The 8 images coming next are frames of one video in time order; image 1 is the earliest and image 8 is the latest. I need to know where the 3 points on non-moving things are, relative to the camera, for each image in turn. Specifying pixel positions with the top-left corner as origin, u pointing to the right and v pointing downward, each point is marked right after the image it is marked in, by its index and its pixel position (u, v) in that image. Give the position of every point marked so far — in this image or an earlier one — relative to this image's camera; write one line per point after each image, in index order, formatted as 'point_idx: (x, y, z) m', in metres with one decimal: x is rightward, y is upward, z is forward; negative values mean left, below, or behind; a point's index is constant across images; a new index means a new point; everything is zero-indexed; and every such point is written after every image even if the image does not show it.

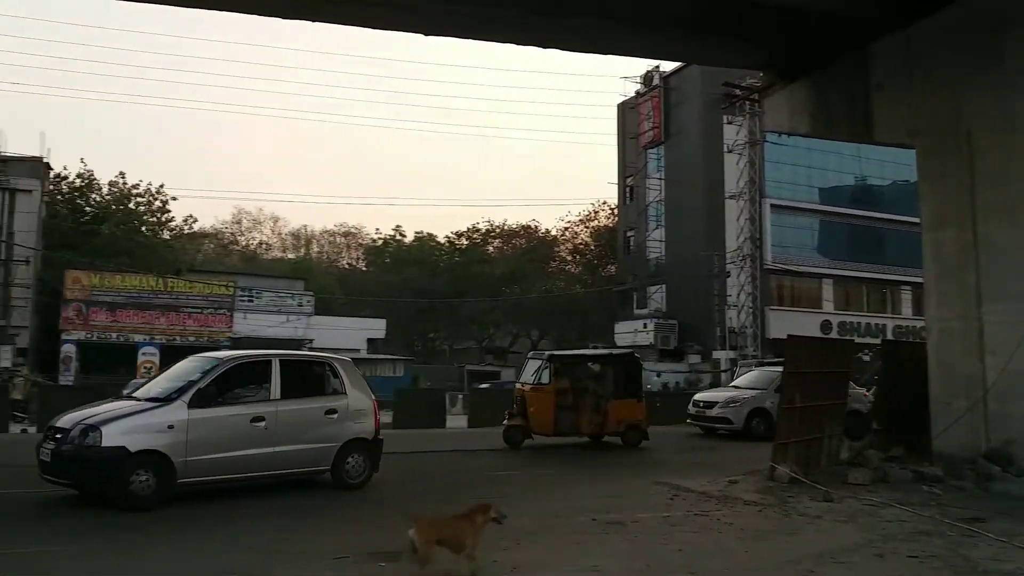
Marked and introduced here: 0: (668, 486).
0: (+2.3, -2.9, +12.3) m
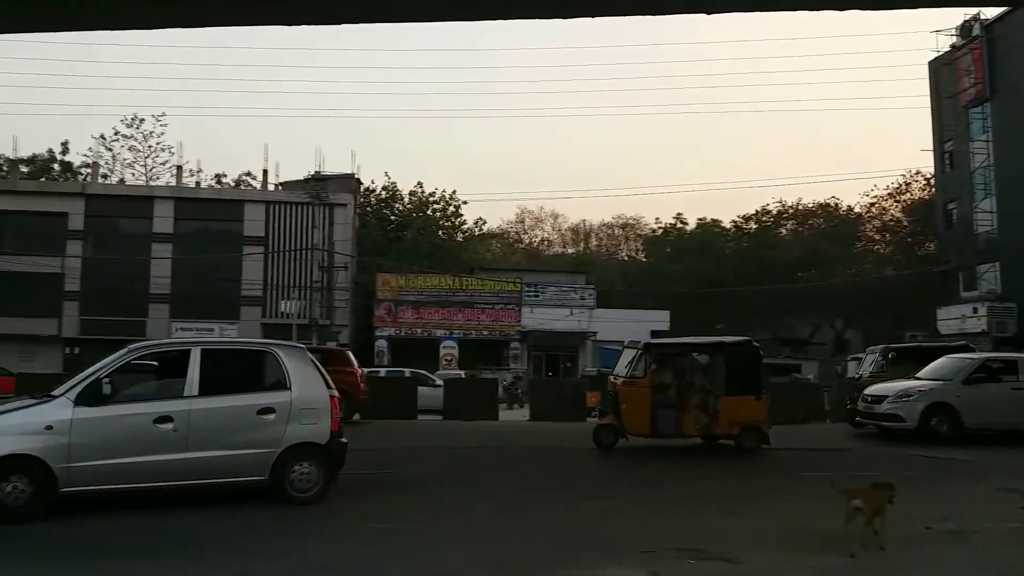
0: (+6.0, -2.5, +9.9) m
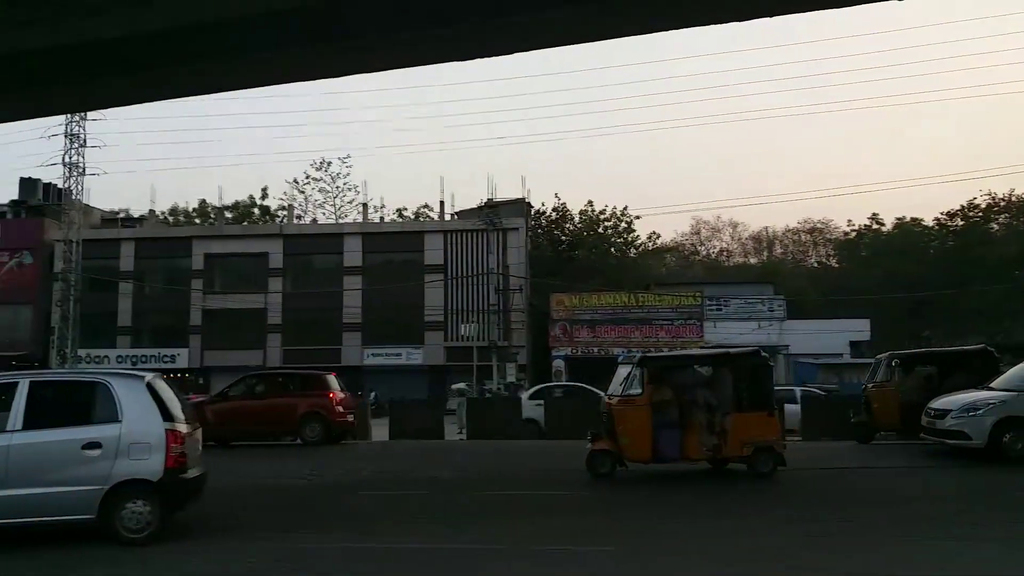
0: (+8.1, -2.4, +8.0) m
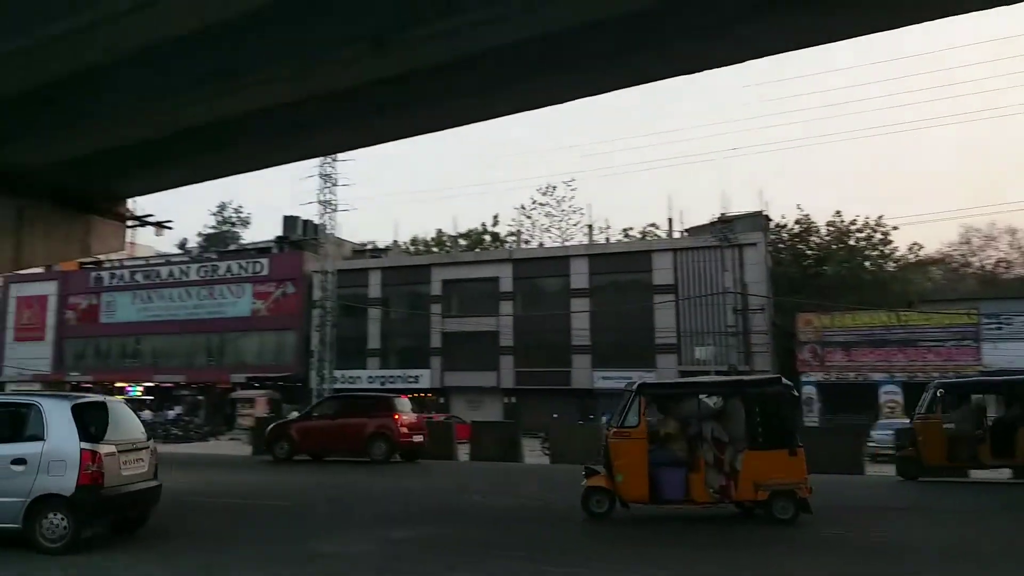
0: (+10.1, -2.3, +4.9) m
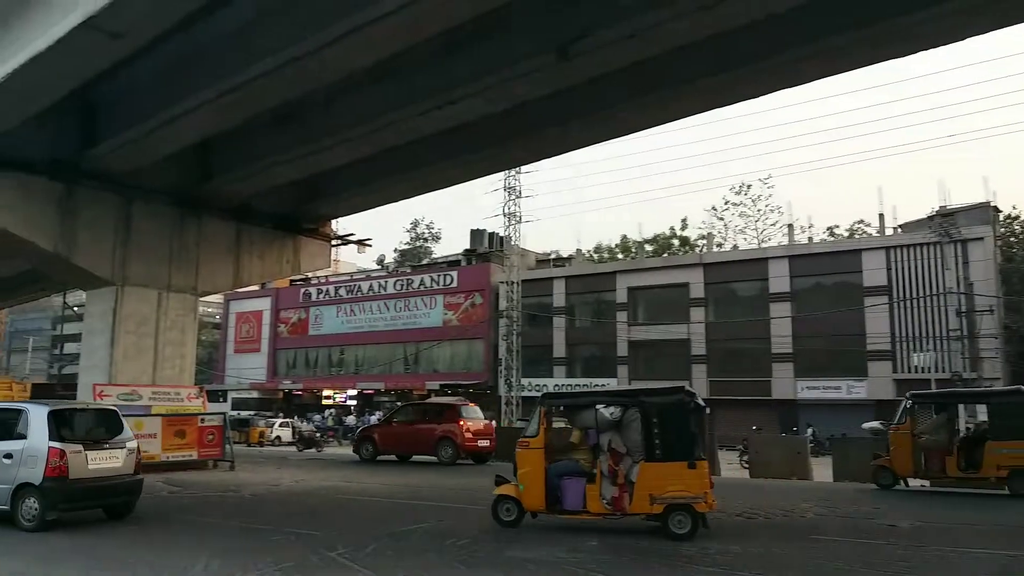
0: (+11.0, -2.1, +2.2) m
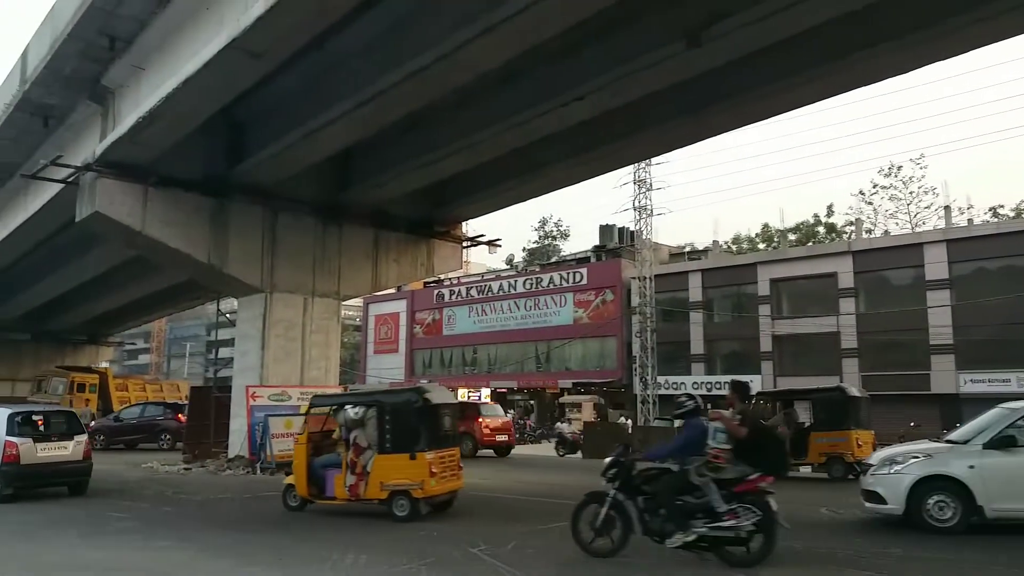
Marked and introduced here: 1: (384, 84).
0: (+11.3, -1.8, +0.4) m
1: (-1.8, +2.8, +11.2) m
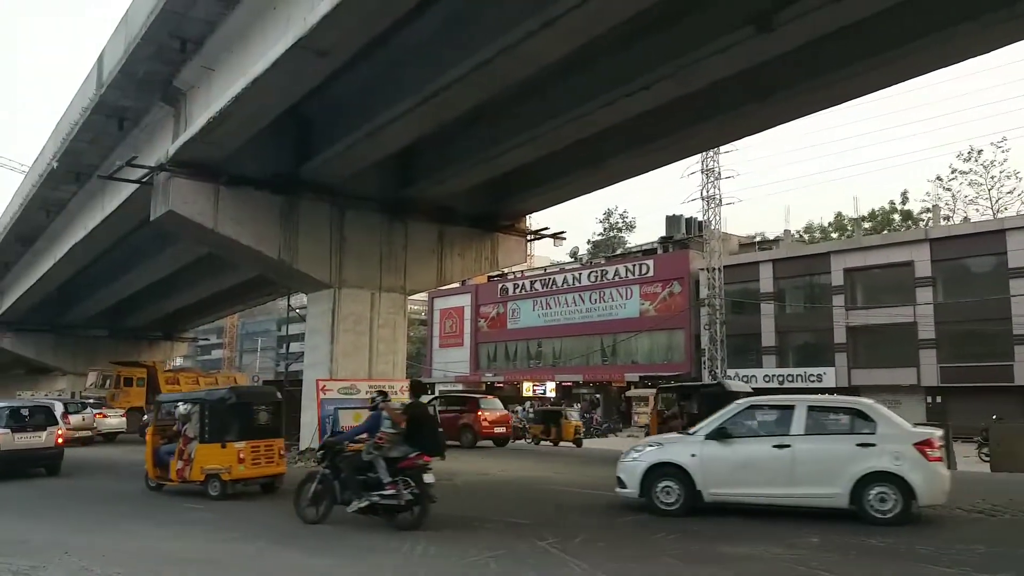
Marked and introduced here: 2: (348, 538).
0: (+11.4, -1.7, -0.6) m
1: (-0.9, +2.8, +11.2) m
2: (-1.8, -2.7, +9.0) m
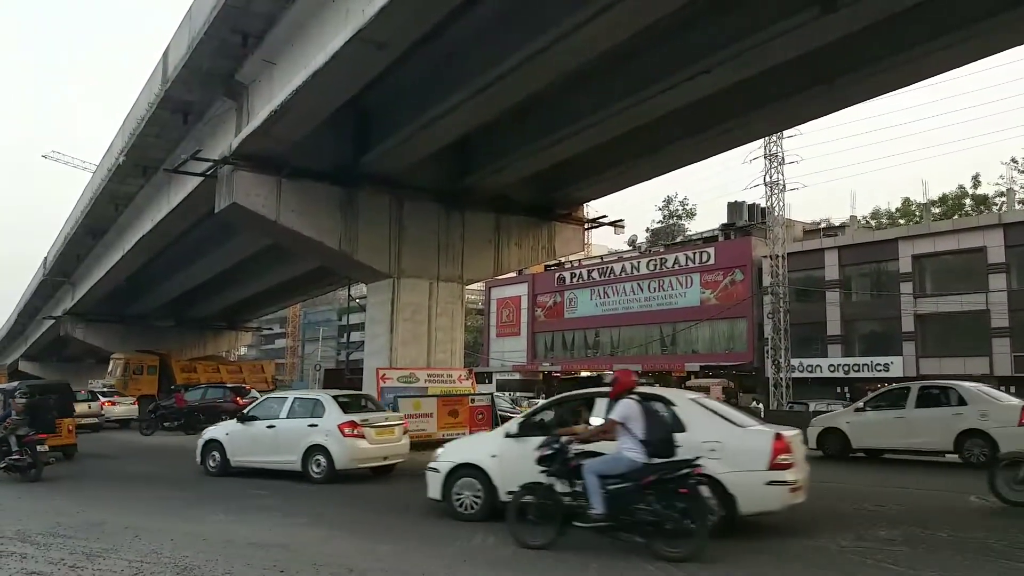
0: (+11.4, -1.6, -1.4) m
1: (-0.1, +3.0, +11.2) m
2: (-1.1, -2.6, +9.0) m
